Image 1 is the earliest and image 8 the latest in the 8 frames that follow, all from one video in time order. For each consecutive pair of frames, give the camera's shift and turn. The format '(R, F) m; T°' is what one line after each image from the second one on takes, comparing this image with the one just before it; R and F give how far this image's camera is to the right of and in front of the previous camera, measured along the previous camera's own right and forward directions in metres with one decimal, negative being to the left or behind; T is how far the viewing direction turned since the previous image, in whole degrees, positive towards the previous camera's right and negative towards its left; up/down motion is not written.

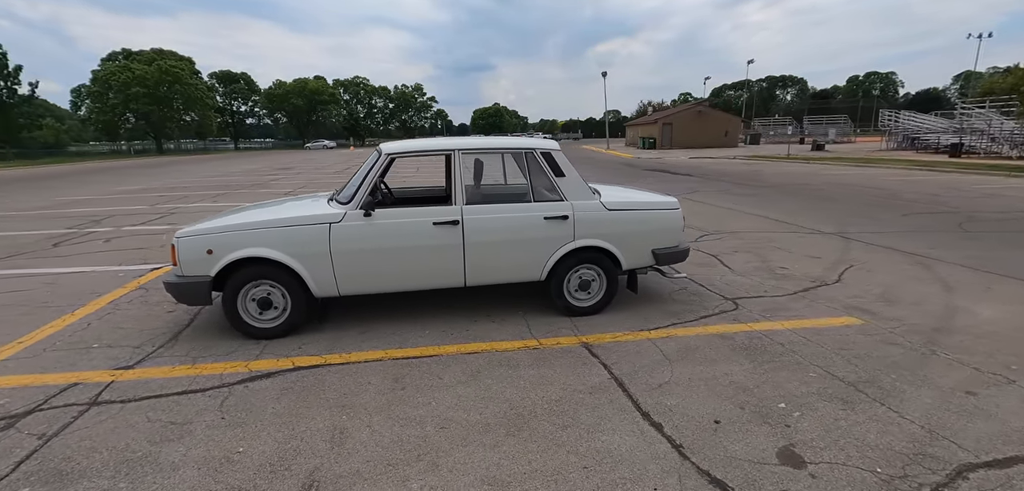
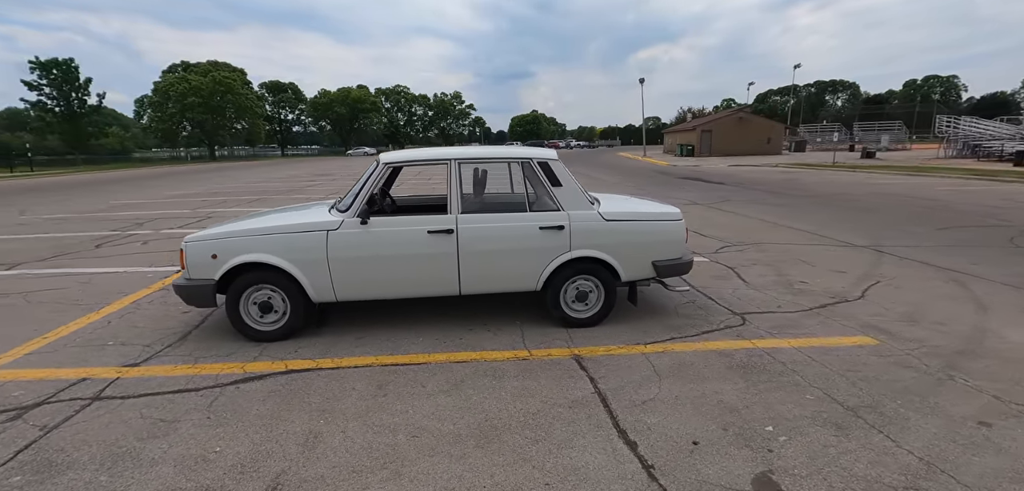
(+0.3, 0.0) m; -4°
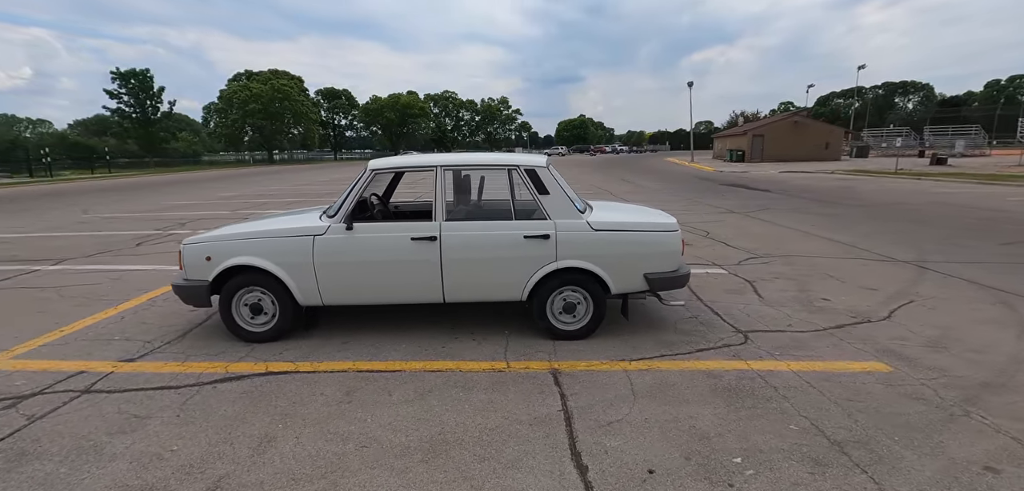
(+0.5, +0.1) m; -5°
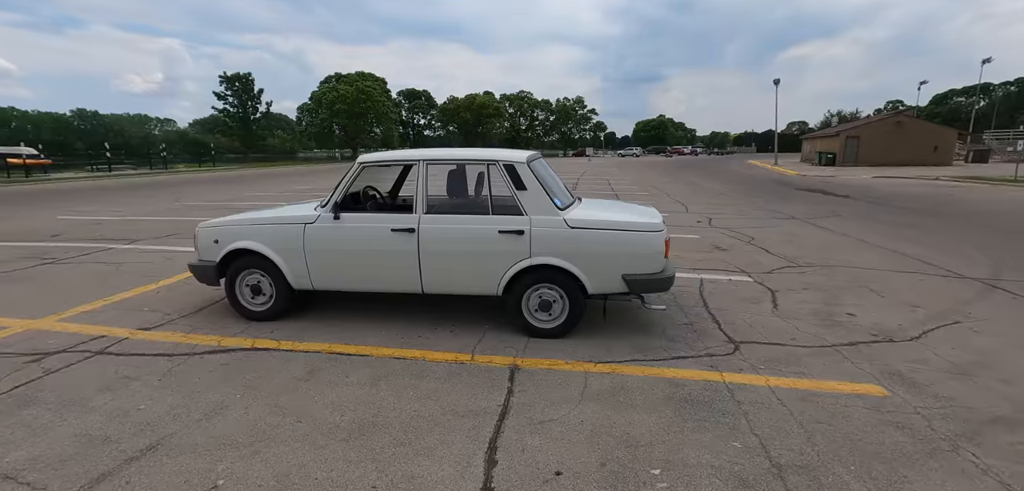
(+0.8, +0.1) m; -8°
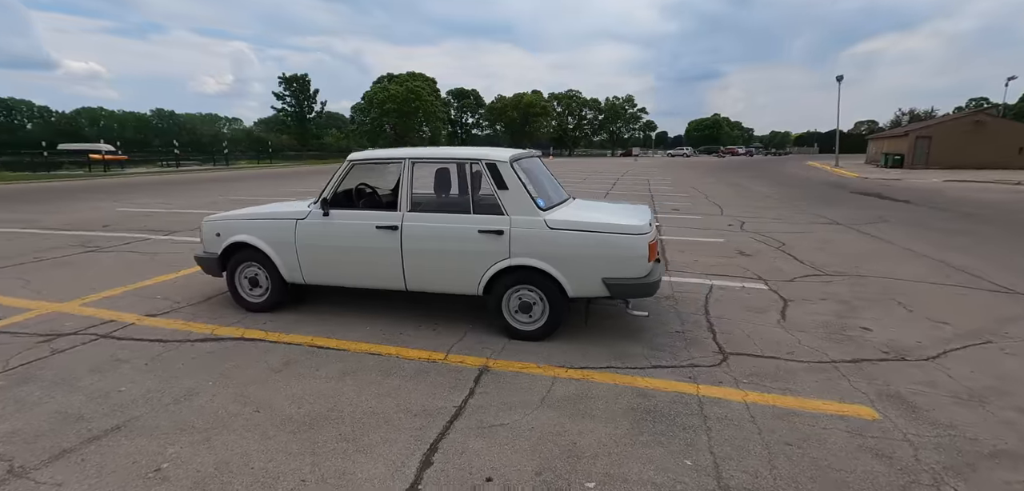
(+0.5, +0.1) m; -5°
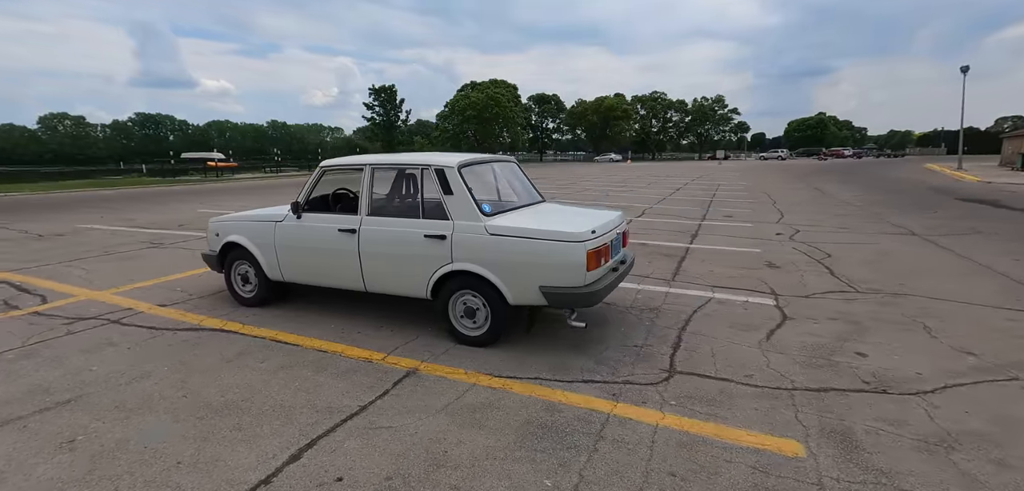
(+1.1, +0.1) m; -9°
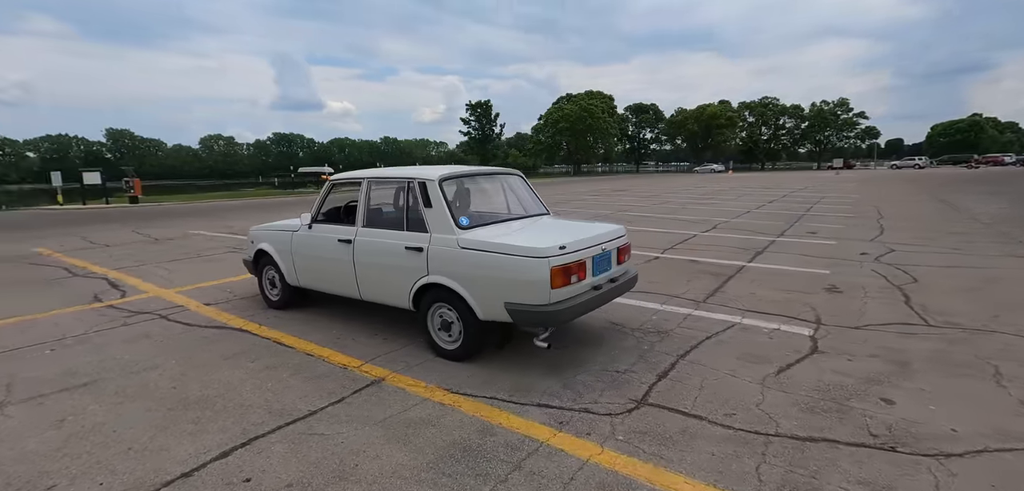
(+0.9, +0.2) m; -11°
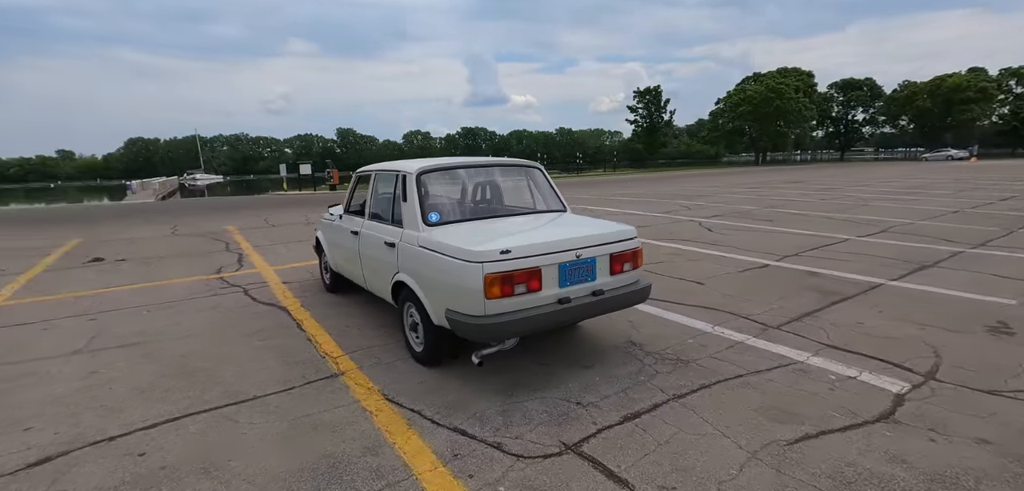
(+1.4, +0.7) m; -19°
